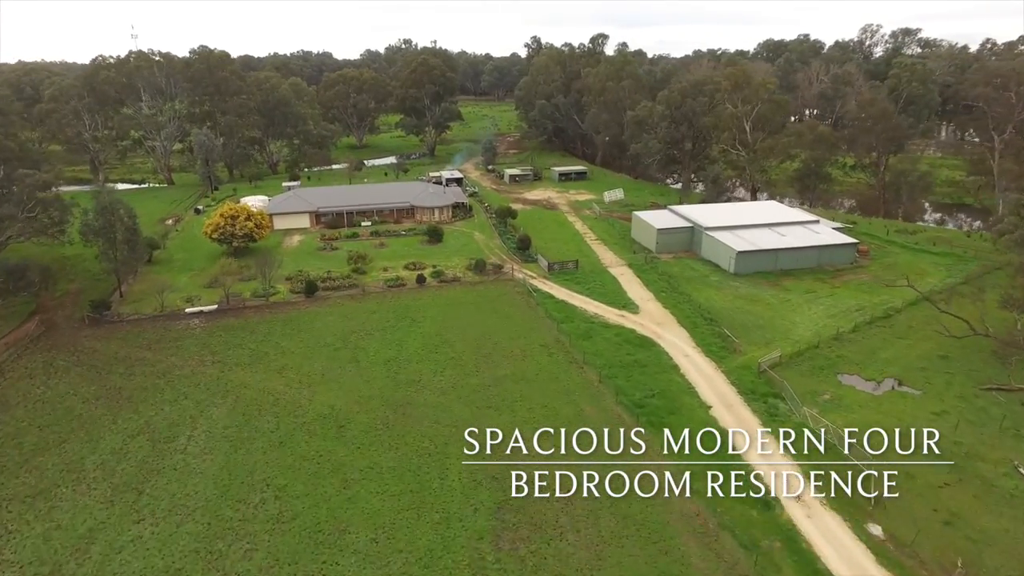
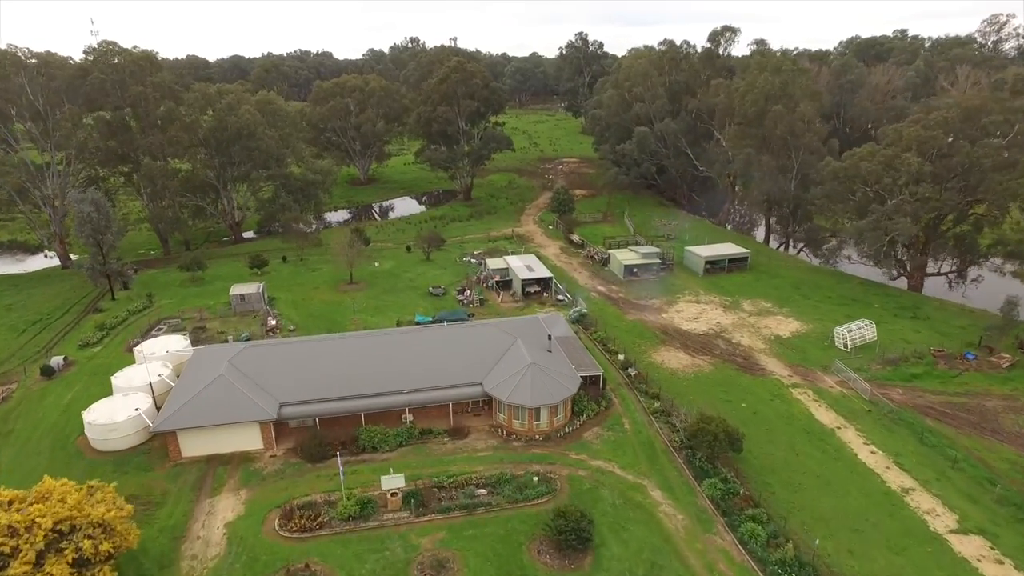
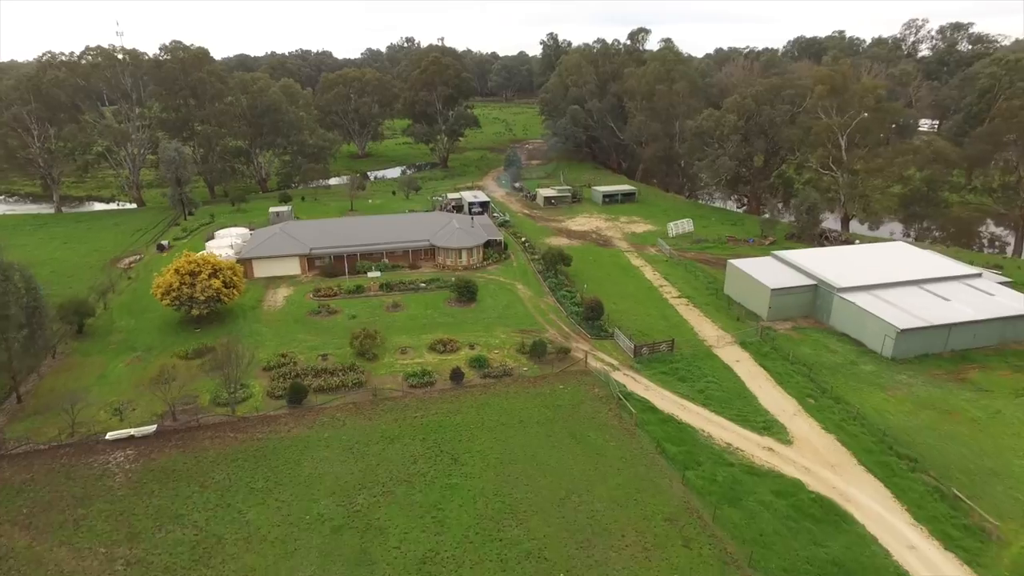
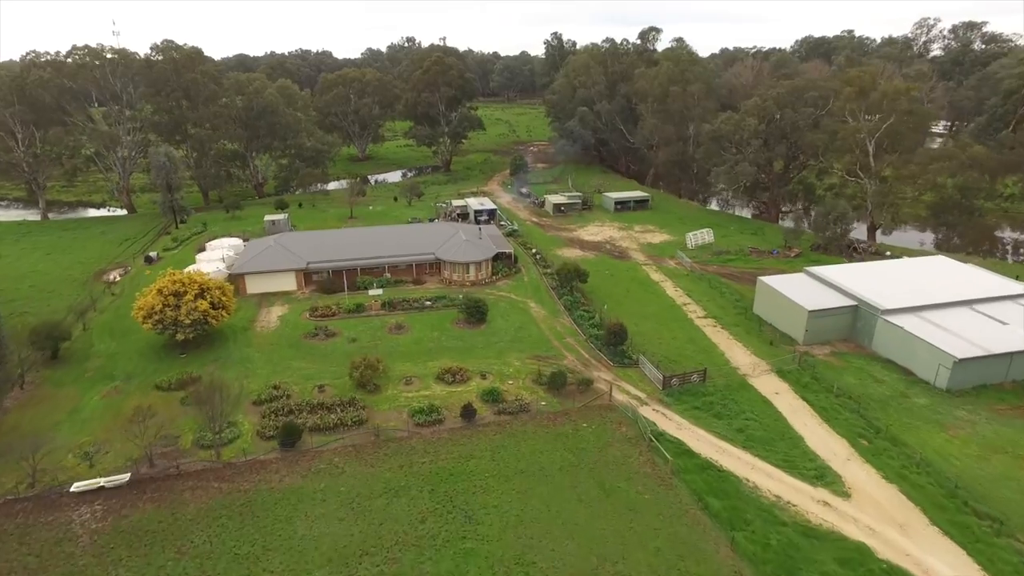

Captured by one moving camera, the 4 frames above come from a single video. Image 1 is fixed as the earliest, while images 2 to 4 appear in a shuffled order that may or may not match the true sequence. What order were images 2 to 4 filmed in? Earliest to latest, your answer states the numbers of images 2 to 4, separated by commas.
3, 4, 2
